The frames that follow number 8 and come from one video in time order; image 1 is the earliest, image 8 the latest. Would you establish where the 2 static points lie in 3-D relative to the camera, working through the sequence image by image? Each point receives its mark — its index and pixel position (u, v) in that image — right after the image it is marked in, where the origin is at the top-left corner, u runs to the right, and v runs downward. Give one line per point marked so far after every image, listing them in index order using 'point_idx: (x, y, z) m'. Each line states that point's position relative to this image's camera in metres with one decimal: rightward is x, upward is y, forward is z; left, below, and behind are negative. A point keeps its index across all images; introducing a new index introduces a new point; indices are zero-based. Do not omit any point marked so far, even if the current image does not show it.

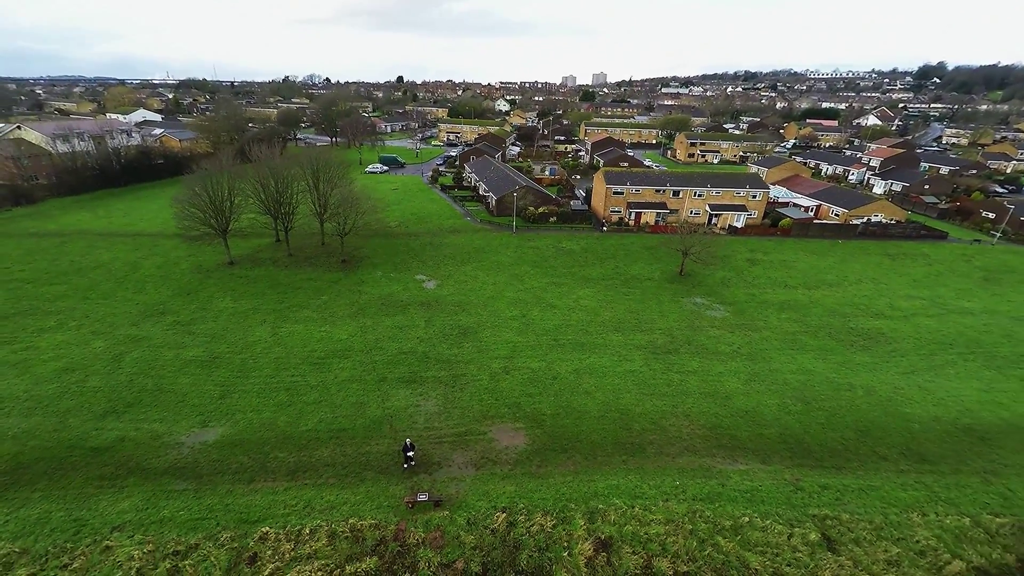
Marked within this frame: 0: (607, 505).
0: (+2.7, -6.3, +12.3) m
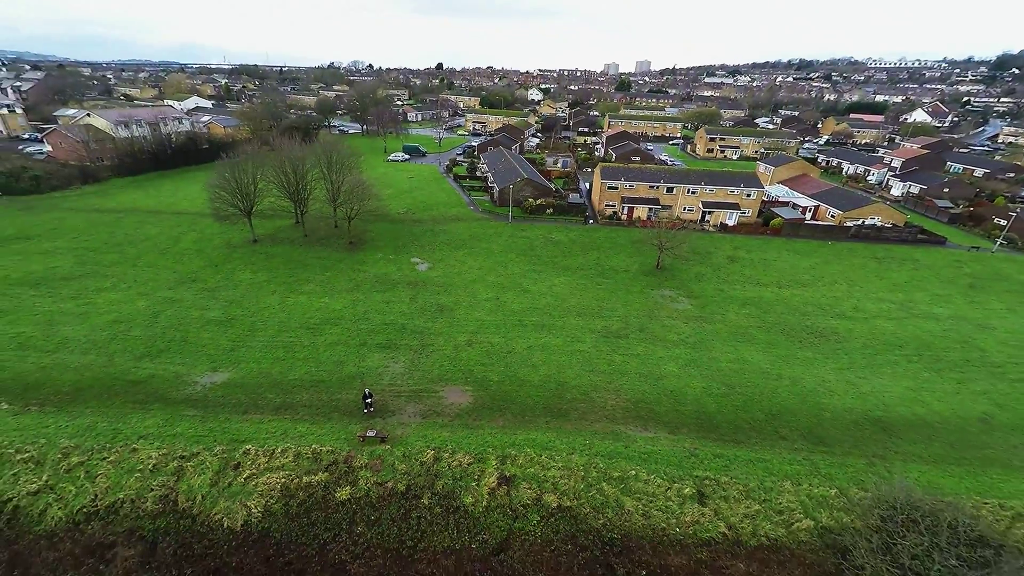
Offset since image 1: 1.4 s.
0: (+0.2, -5.8, +15.0) m
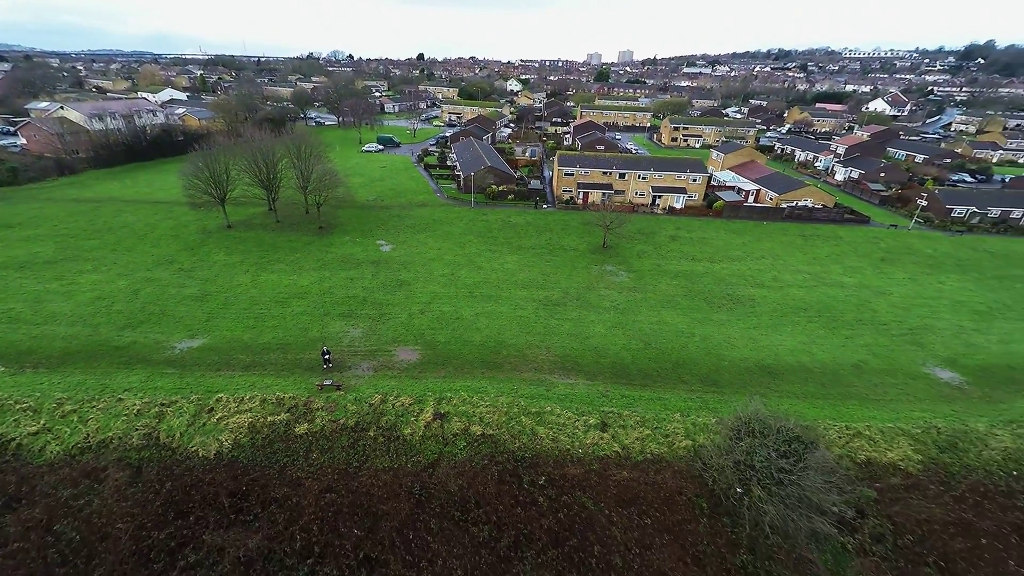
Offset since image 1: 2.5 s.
0: (-2.4, -4.4, +17.6) m
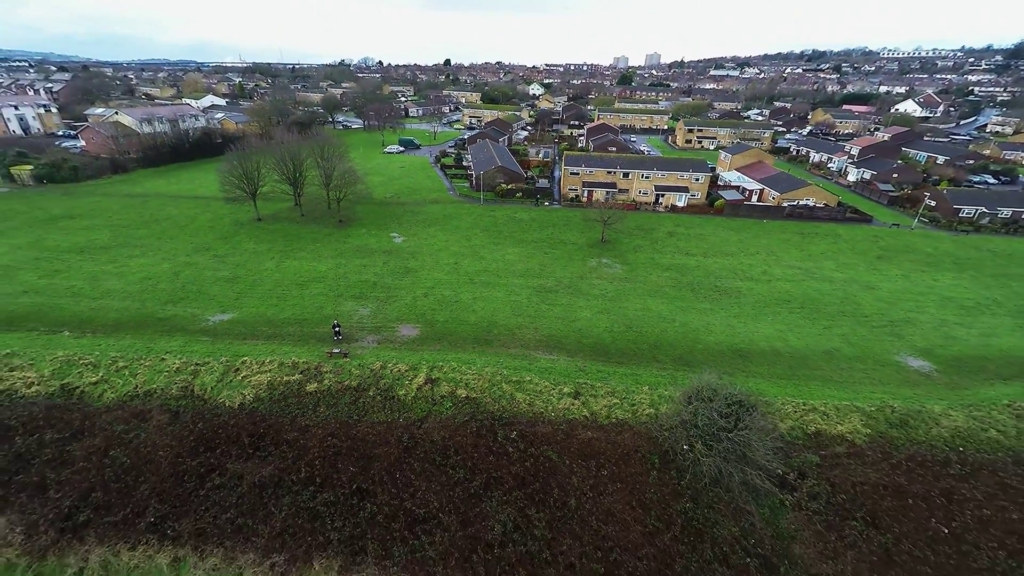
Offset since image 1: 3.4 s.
0: (-3.2, -3.6, +19.8) m
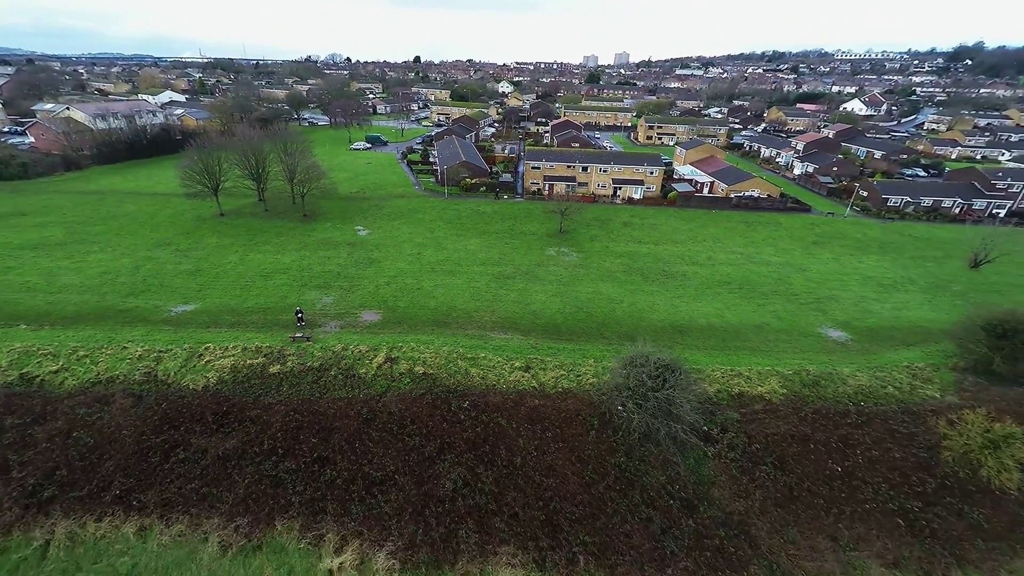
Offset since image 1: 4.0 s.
0: (-5.3, -2.8, +21.0) m
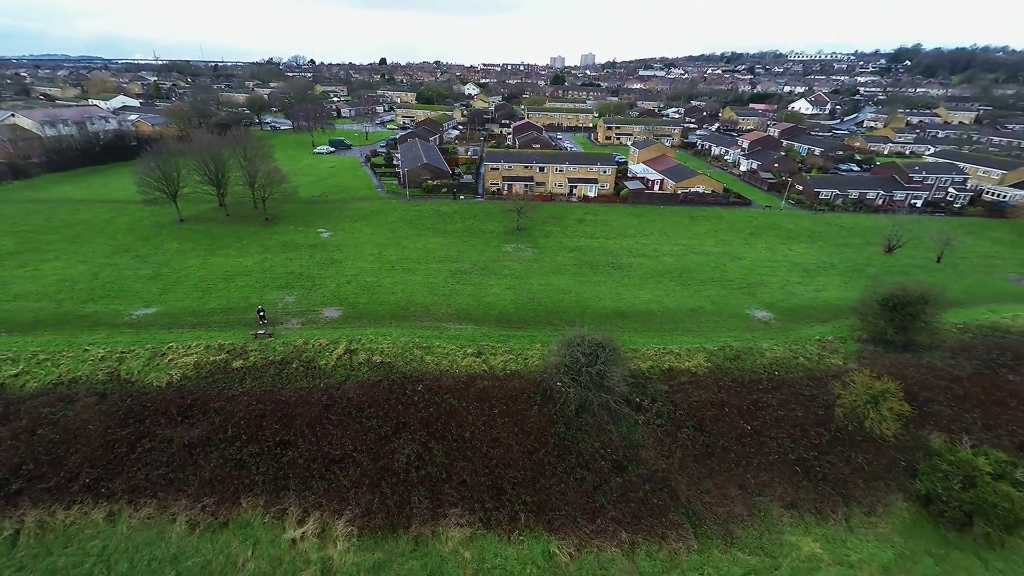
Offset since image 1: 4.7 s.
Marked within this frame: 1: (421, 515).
0: (-7.8, -2.6, +22.2) m
1: (-3.2, -8.1, +15.1) m
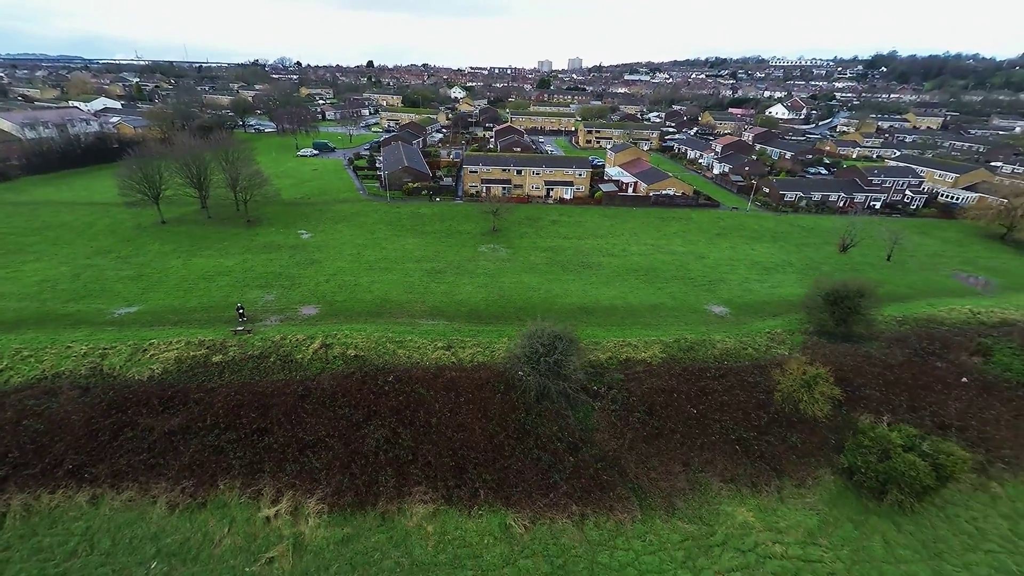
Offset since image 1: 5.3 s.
0: (-9.6, -2.5, +23.4) m
1: (-4.8, -7.9, +16.3) m
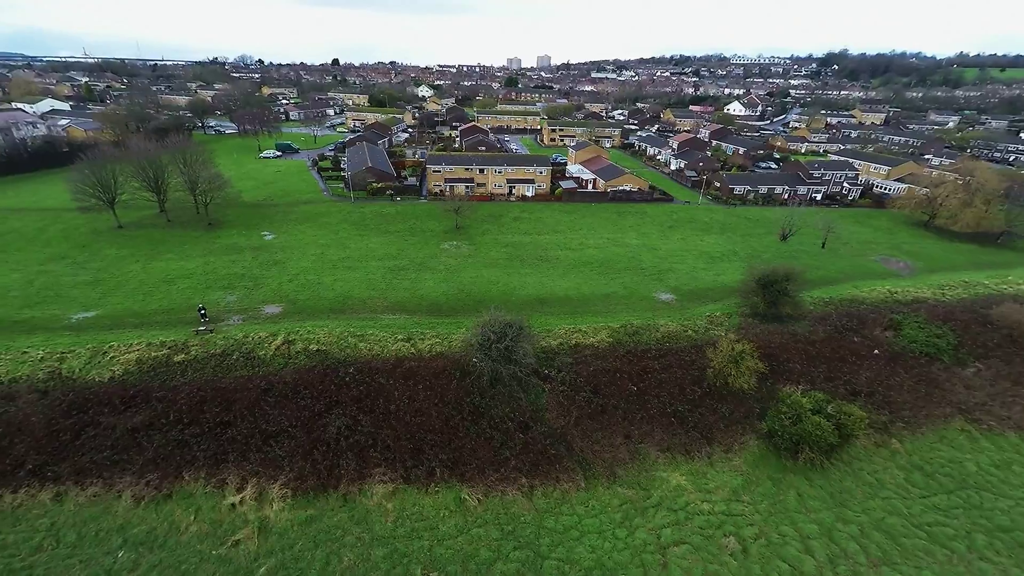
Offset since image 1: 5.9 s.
0: (-12.0, -2.4, +24.2) m
1: (-6.7, -7.7, +17.4) m
